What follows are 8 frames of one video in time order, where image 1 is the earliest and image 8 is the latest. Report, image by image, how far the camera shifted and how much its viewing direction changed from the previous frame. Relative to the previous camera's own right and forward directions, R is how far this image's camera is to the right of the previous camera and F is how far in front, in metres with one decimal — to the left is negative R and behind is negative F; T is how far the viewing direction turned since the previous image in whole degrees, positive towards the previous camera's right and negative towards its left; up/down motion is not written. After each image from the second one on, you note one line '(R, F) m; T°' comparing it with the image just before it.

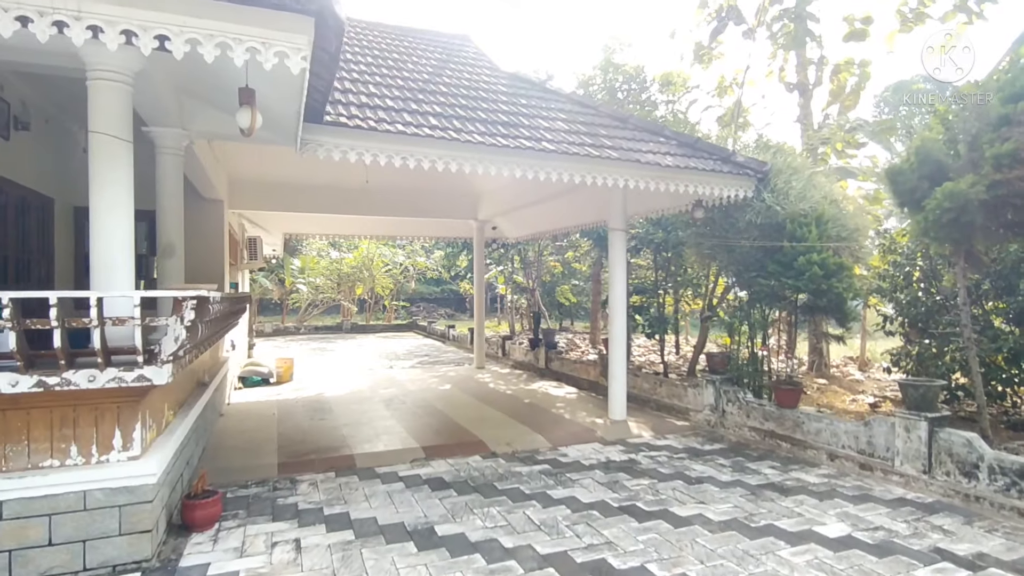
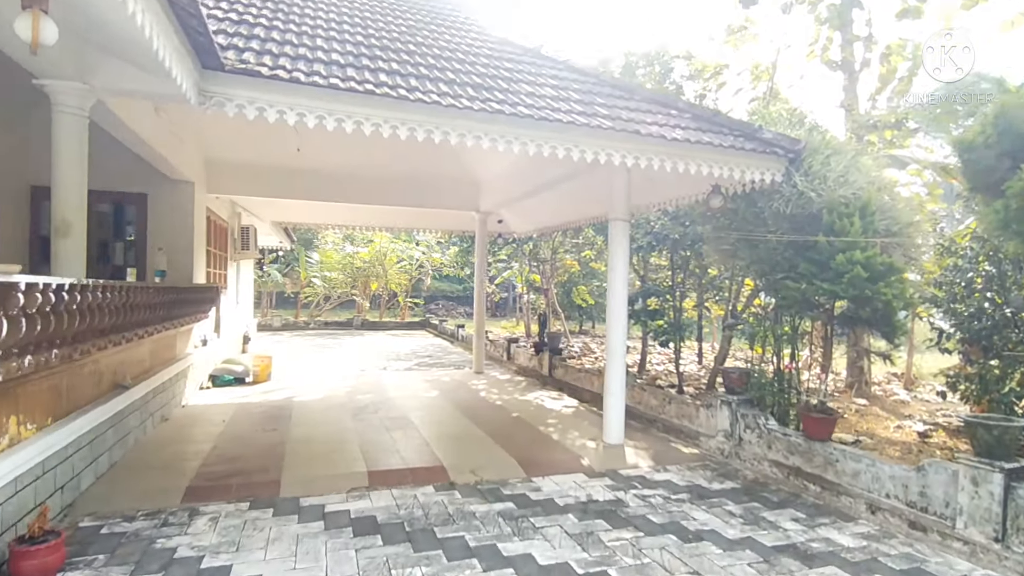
(+0.4, +0.8) m; -3°
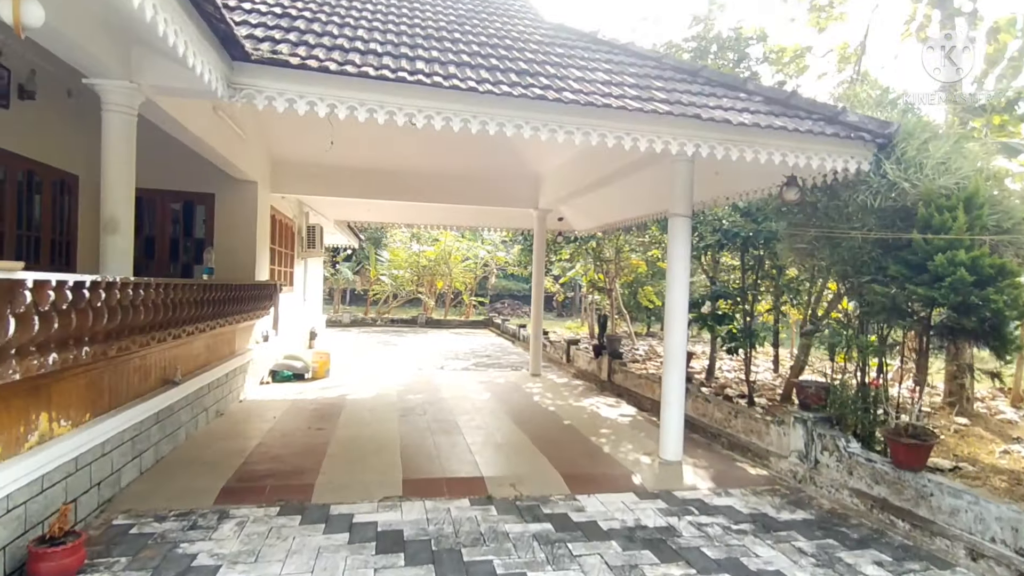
(+0.2, +0.3) m; -7°
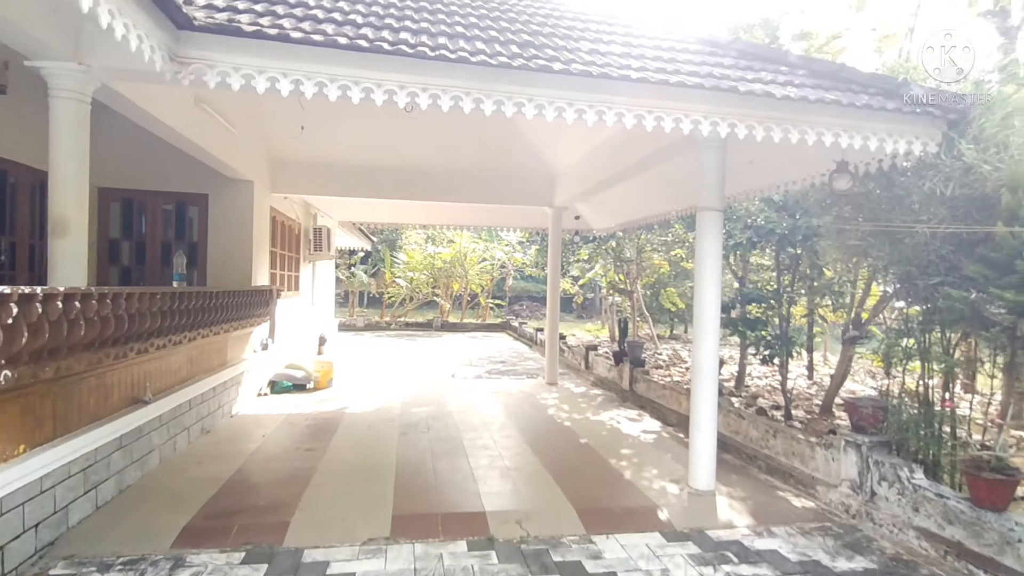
(+0.1, +0.5) m; -2°
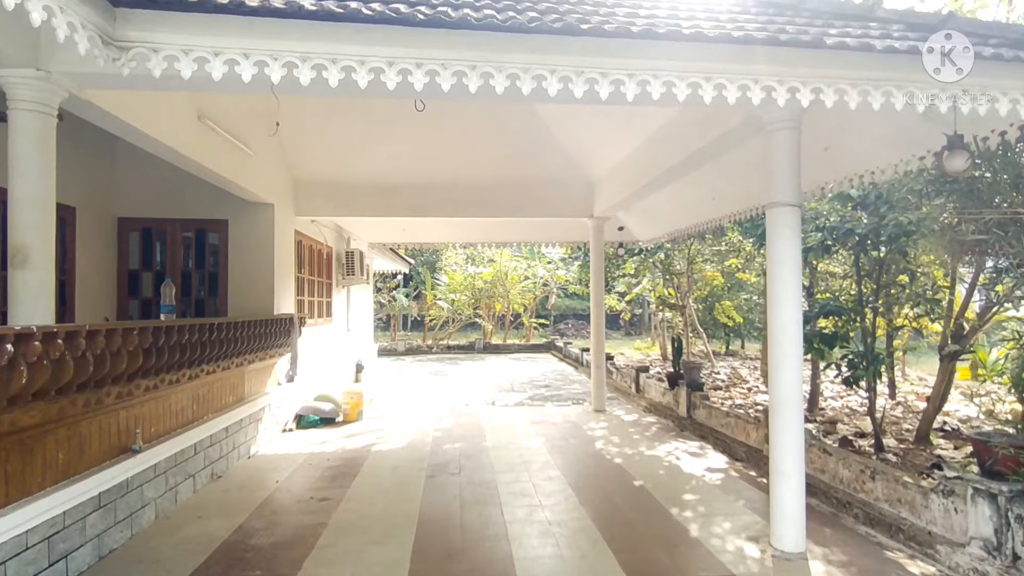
(+0.1, +0.6) m; -4°
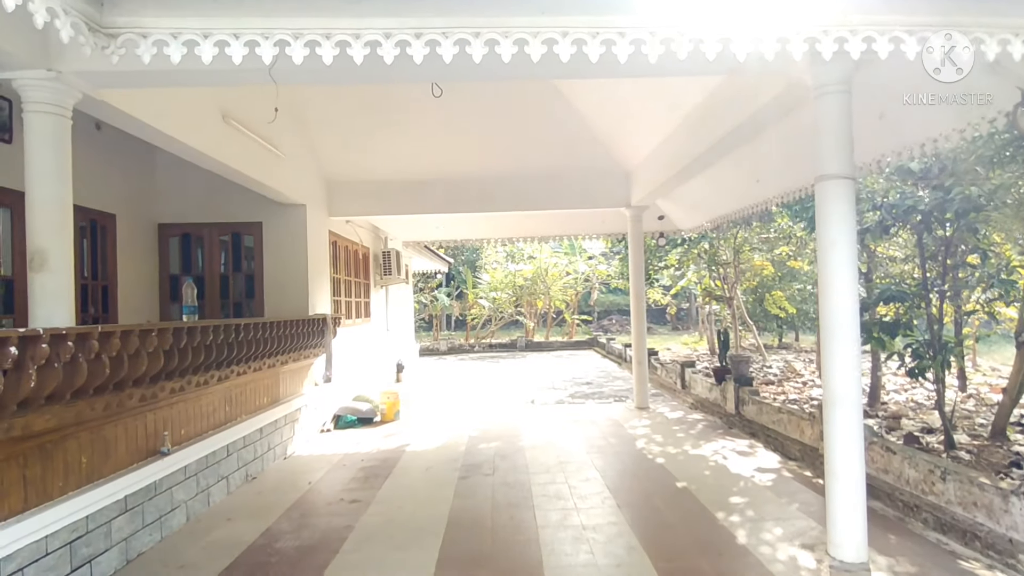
(+0.1, +0.2) m; -4°
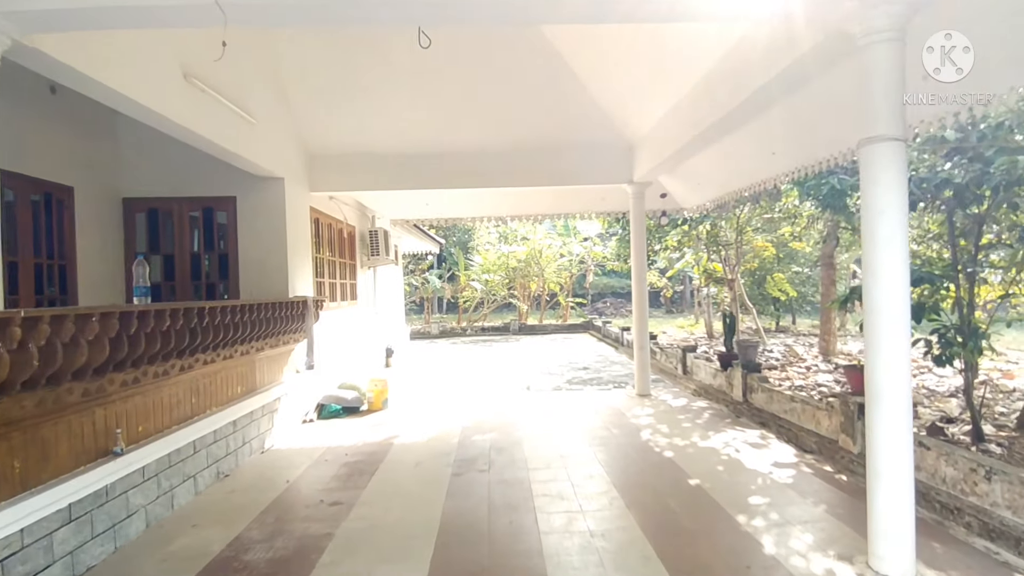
(0.0, +0.4) m; +1°
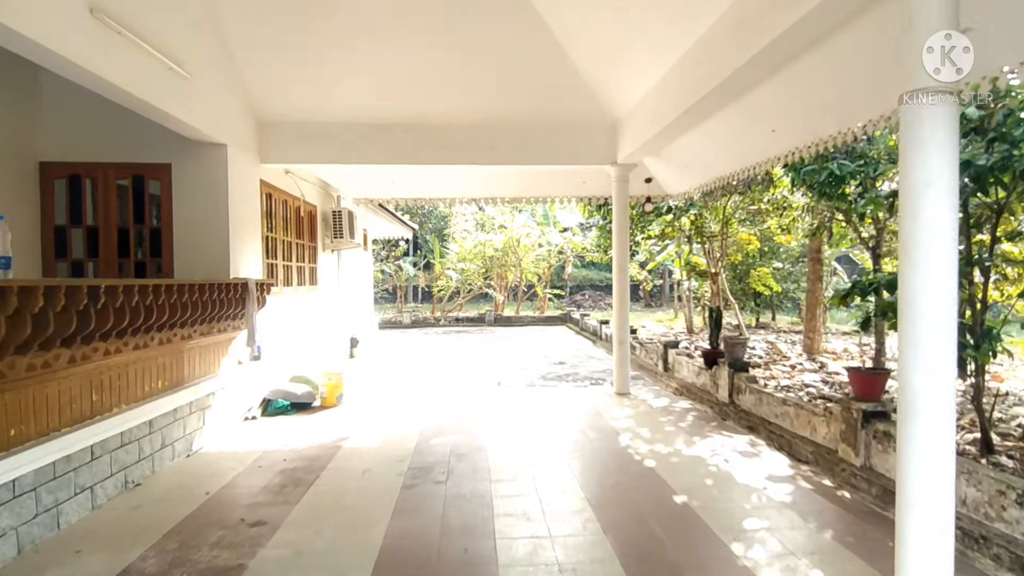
(+0.1, +0.5) m; +2°
